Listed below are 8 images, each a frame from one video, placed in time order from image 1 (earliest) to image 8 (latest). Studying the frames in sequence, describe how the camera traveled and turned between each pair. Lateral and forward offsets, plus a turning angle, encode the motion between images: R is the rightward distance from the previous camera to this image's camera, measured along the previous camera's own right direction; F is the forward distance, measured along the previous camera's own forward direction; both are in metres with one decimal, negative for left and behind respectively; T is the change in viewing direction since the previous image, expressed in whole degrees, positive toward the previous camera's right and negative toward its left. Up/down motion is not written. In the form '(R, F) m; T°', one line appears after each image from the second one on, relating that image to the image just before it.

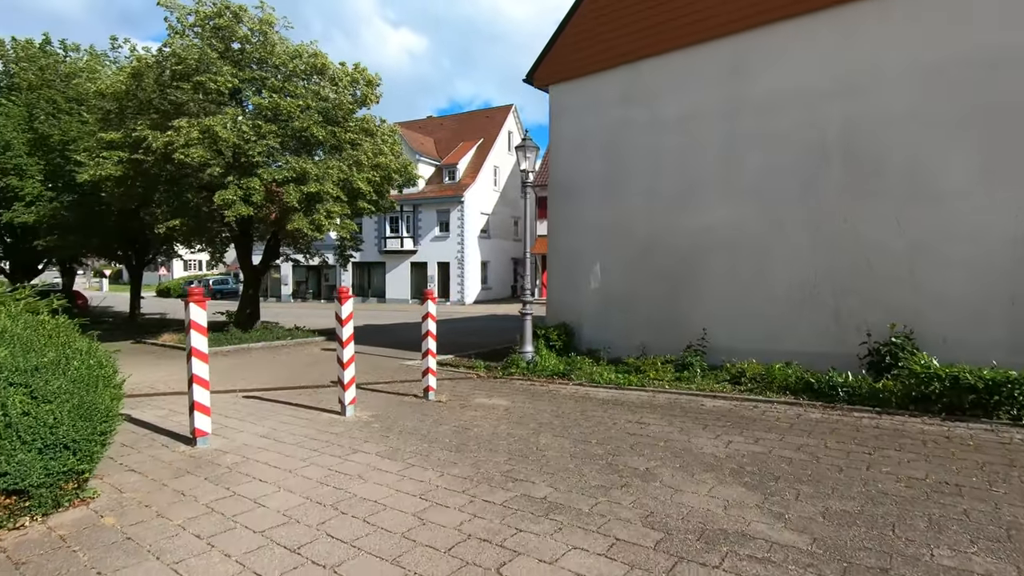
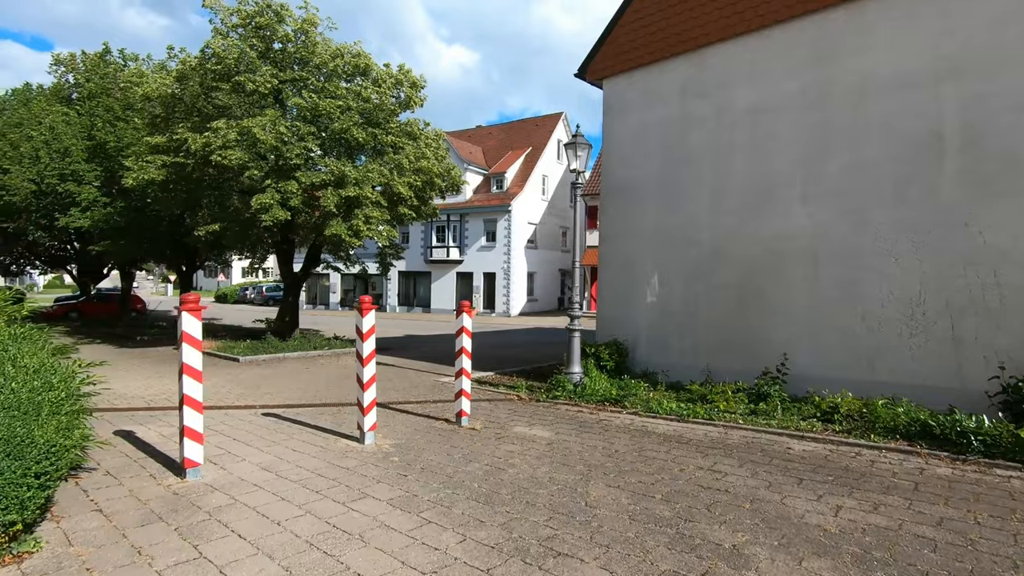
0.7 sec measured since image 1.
(0.0, +1.1) m; -5°
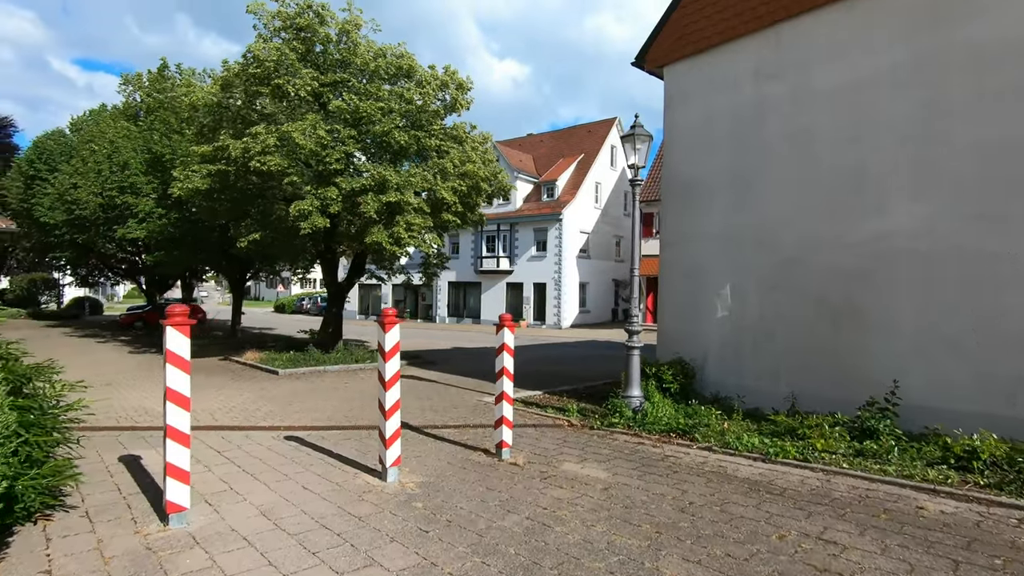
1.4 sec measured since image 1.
(0.0, +1.1) m; -6°
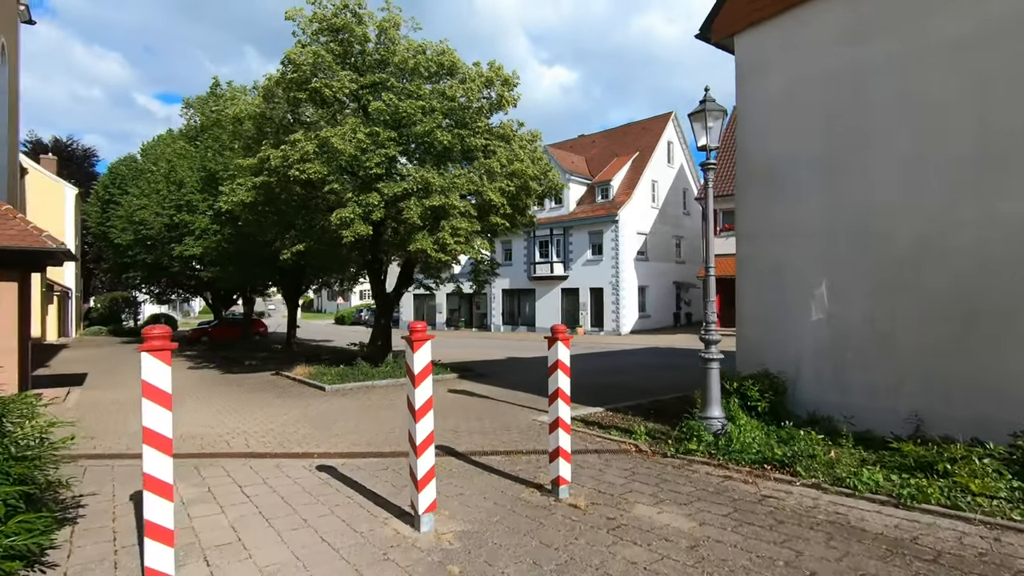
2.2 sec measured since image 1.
(0.0, +1.0) m; -6°
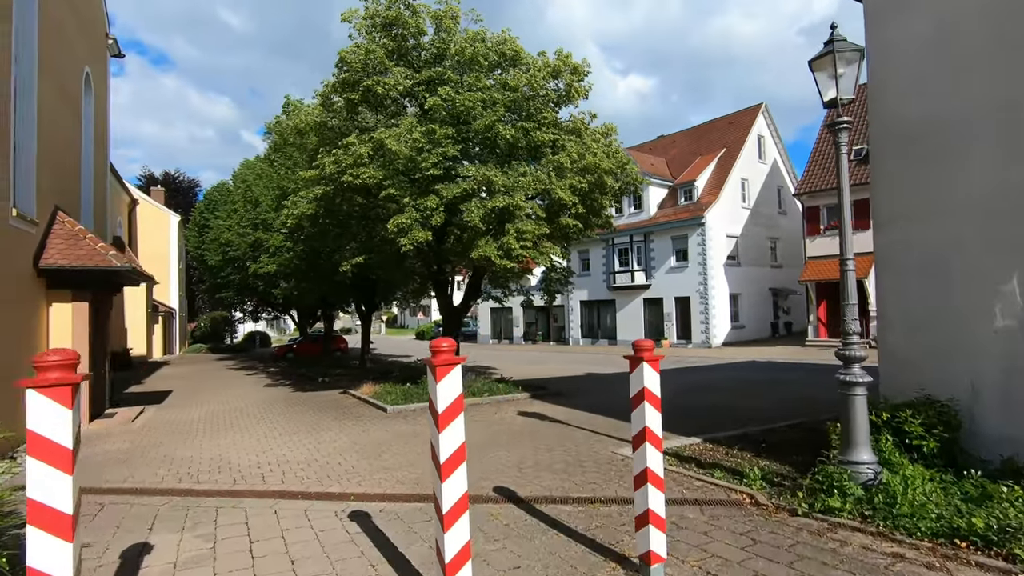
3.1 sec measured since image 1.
(+0.1, +1.4) m; -8°
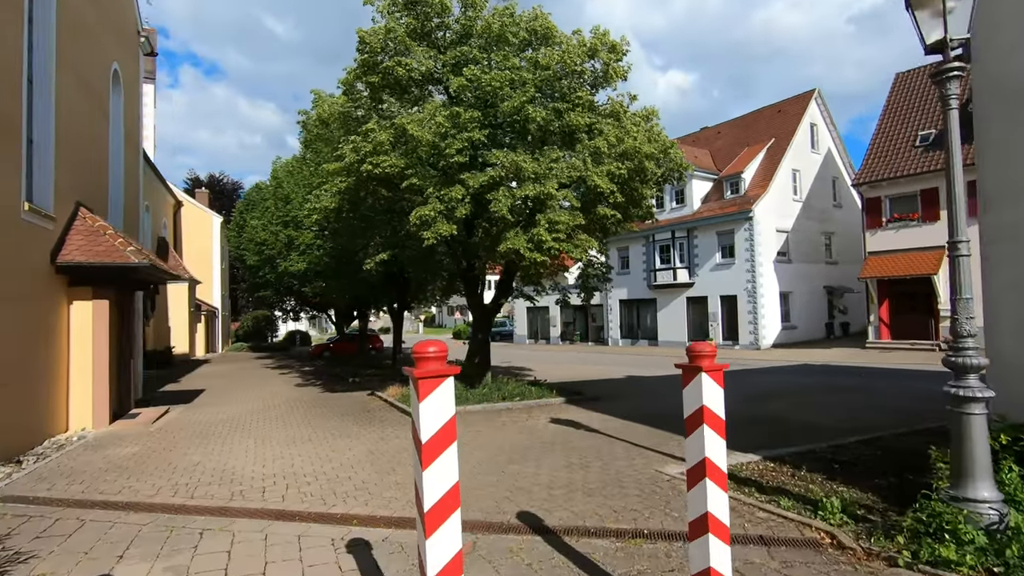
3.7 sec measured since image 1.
(+0.1, +0.9) m; -4°
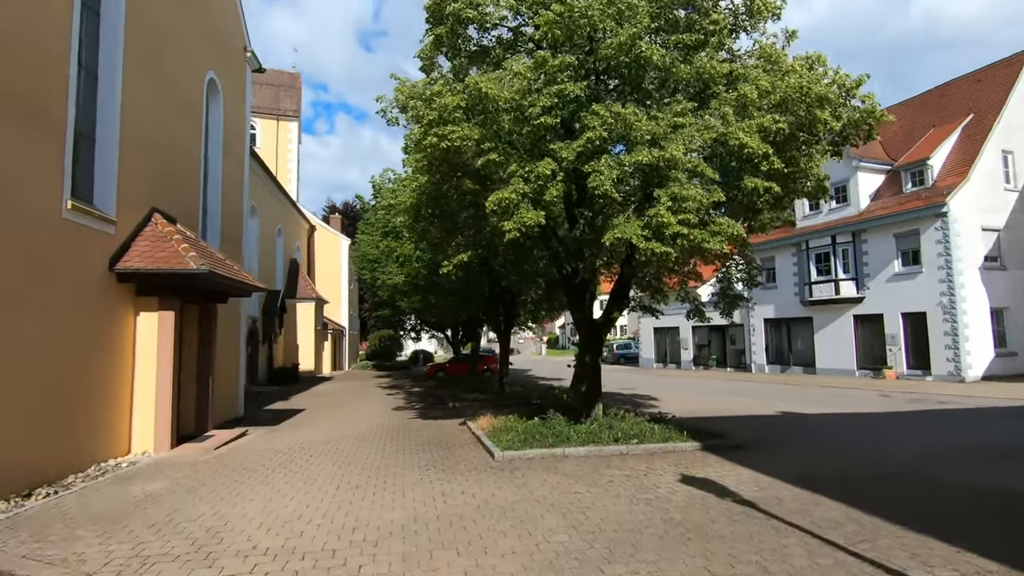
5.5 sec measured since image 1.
(+0.2, +2.6) m; -13°
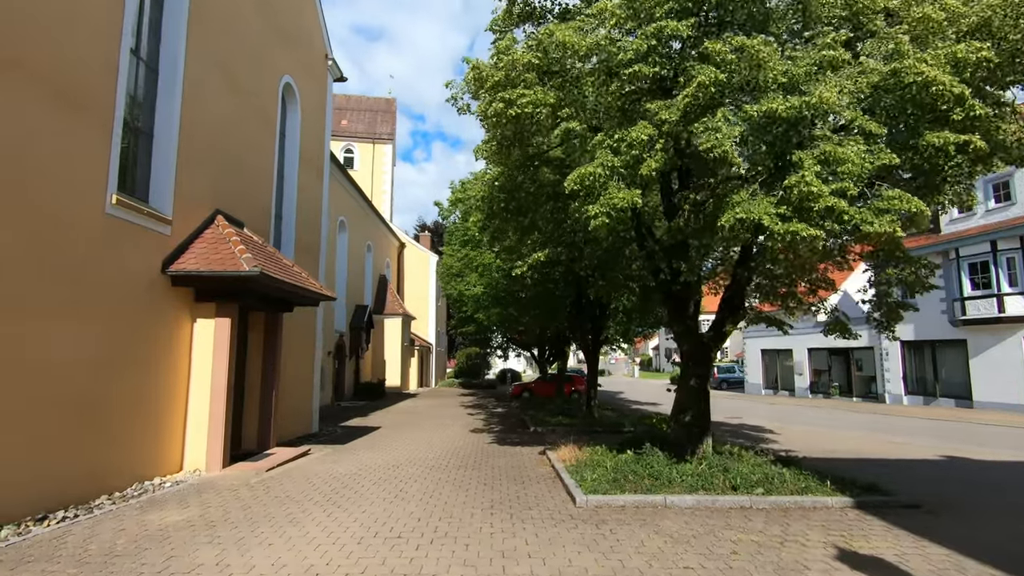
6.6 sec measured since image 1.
(+0.1, +1.6) m; -10°
